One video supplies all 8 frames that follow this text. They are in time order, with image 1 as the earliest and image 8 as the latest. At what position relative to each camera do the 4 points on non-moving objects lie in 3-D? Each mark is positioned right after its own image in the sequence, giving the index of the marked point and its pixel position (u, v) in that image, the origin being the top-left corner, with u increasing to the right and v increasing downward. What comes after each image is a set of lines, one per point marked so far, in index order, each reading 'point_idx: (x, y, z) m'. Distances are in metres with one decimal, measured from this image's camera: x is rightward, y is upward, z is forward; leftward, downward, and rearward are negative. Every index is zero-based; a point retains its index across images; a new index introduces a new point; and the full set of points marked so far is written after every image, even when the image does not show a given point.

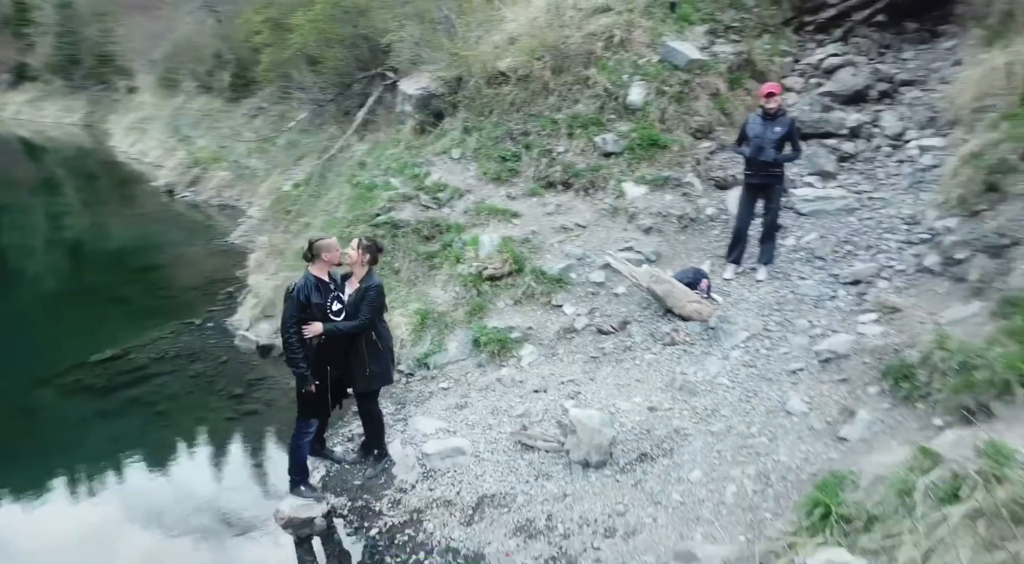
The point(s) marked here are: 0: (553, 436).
0: (+0.3, -1.1, +5.0) m
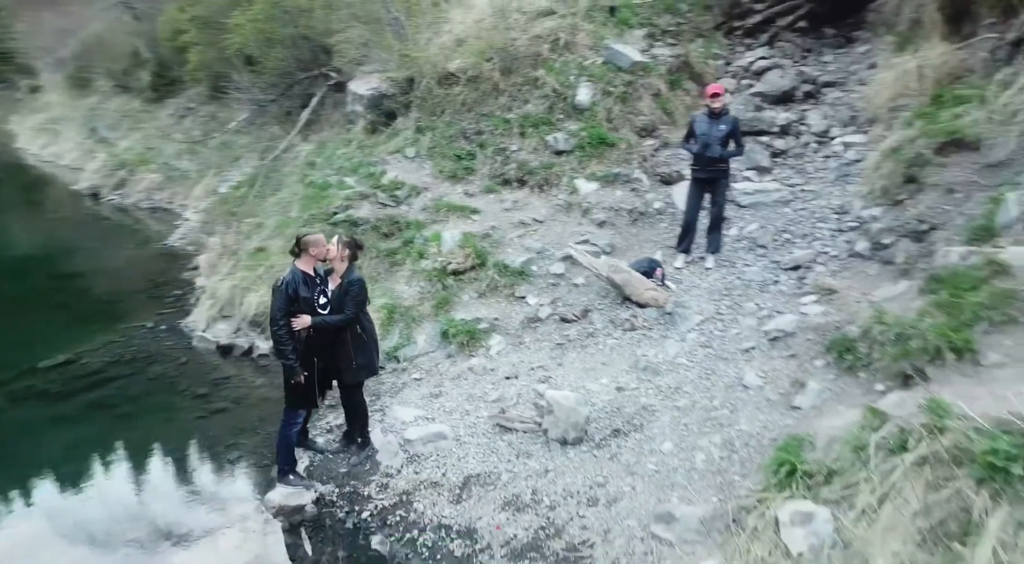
0: (+0.1, -1.0, +5.3) m
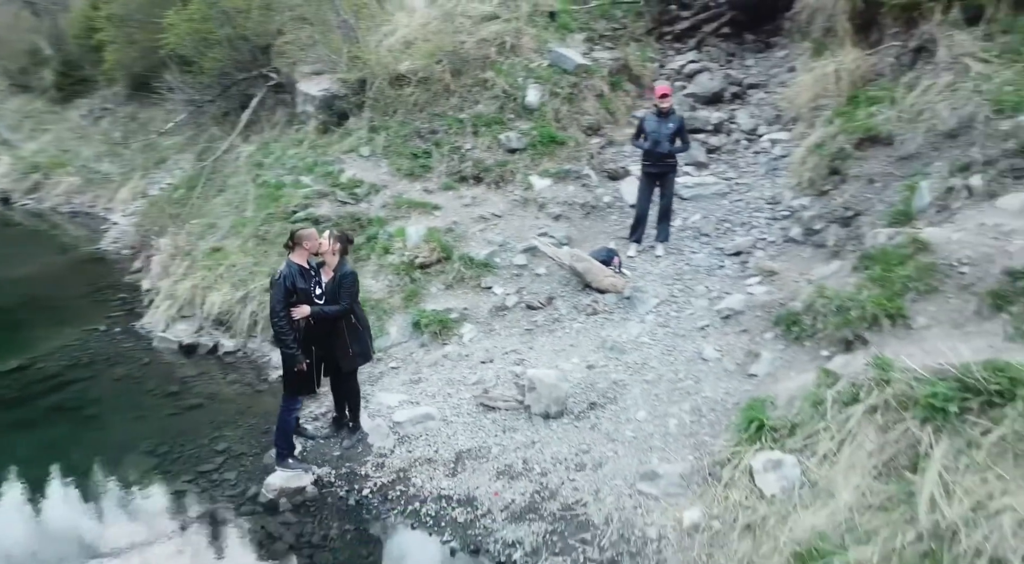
0: (0.0, -0.9, +5.6) m
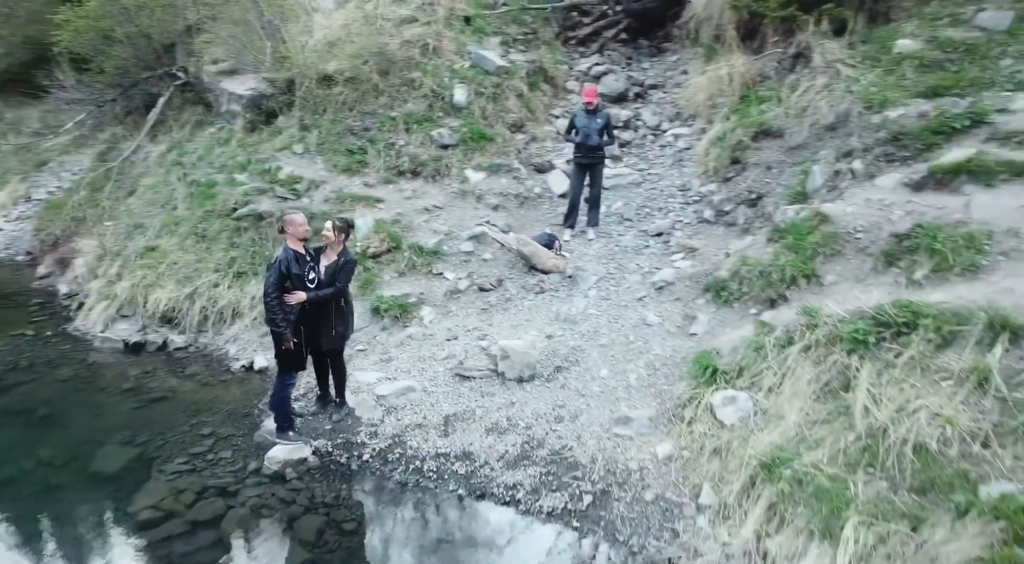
0: (-0.3, -0.7, +6.1) m
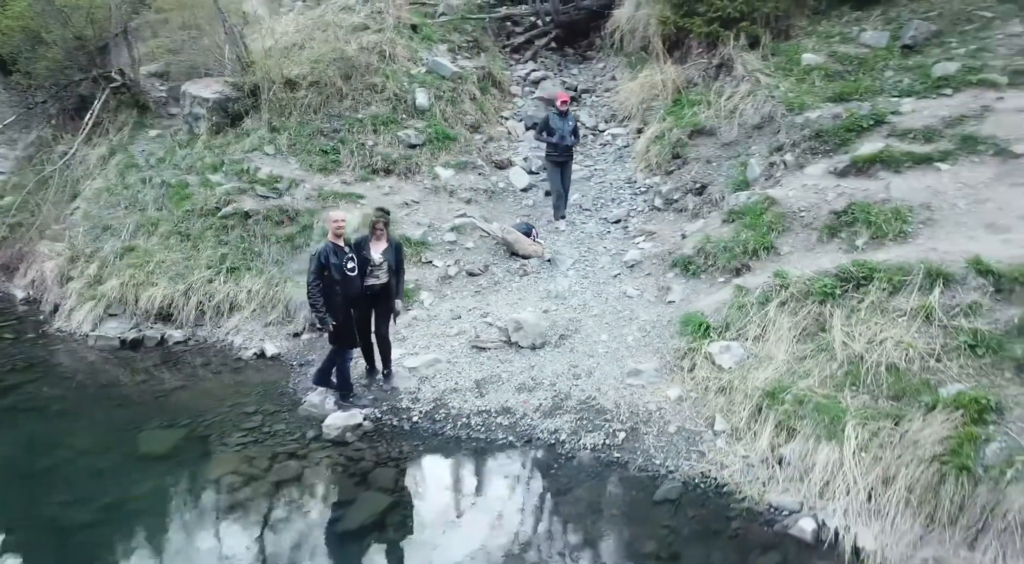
0: (-0.2, -0.6, +6.8) m
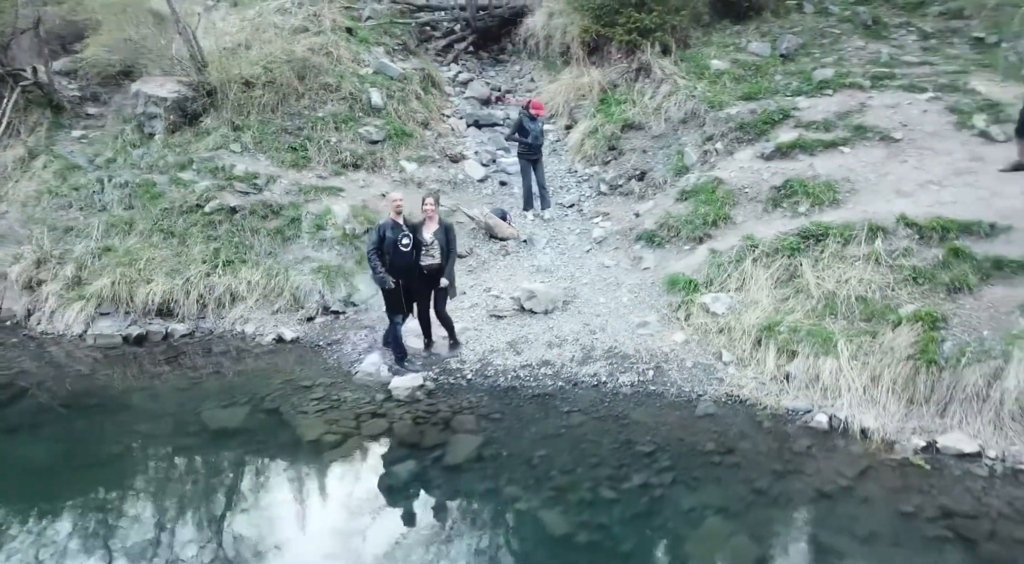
0: (0.0, -0.3, +7.6) m
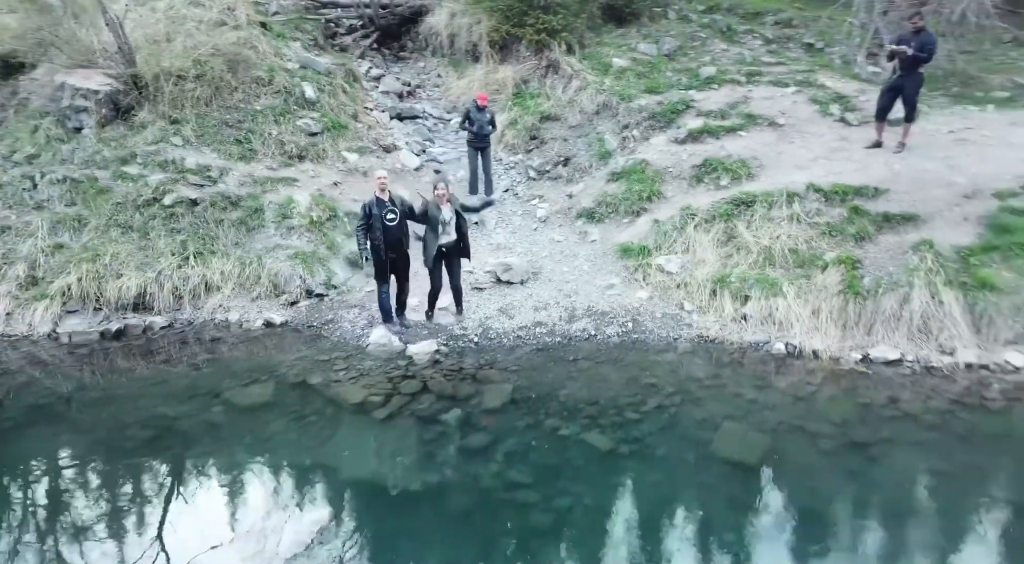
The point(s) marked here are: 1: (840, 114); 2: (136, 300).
0: (-0.3, 0.0, +8.3) m
1: (+5.6, +2.8, +11.6) m
2: (-4.3, -0.2, +7.7) m
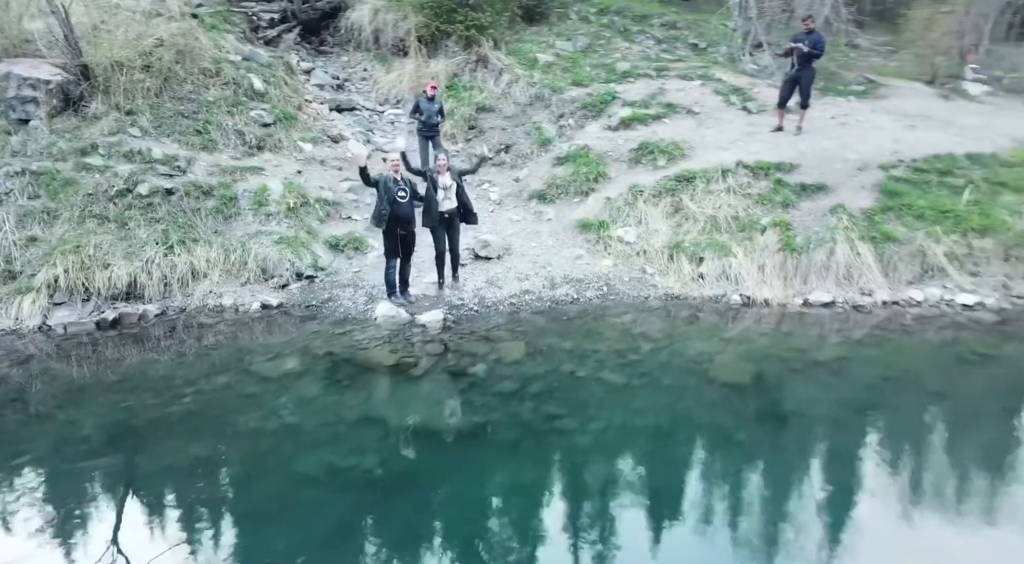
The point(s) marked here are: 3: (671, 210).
0: (-0.6, +0.3, +8.9) m
1: (+4.5, +3.4, +13.1) m
2: (-4.4, -0.1, +7.7) m
3: (+2.2, +1.0, +9.4) m
